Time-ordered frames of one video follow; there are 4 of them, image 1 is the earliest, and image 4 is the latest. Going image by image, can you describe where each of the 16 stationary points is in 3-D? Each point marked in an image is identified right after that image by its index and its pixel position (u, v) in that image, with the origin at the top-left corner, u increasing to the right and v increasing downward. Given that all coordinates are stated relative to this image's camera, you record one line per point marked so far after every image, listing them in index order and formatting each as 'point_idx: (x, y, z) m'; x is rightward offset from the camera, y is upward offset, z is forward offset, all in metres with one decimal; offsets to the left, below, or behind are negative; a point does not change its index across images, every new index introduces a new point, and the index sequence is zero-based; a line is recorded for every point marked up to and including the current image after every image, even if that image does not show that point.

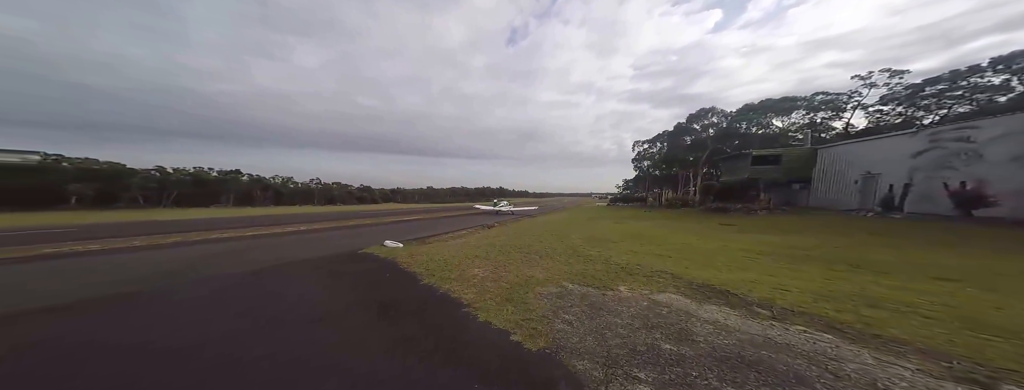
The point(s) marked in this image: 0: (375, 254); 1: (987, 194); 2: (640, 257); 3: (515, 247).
0: (-4.9, -2.1, +9.4) m
1: (+26.4, +0.1, +15.1) m
2: (+4.2, -2.1, +8.7) m
3: (0.0, -2.1, +10.6) m
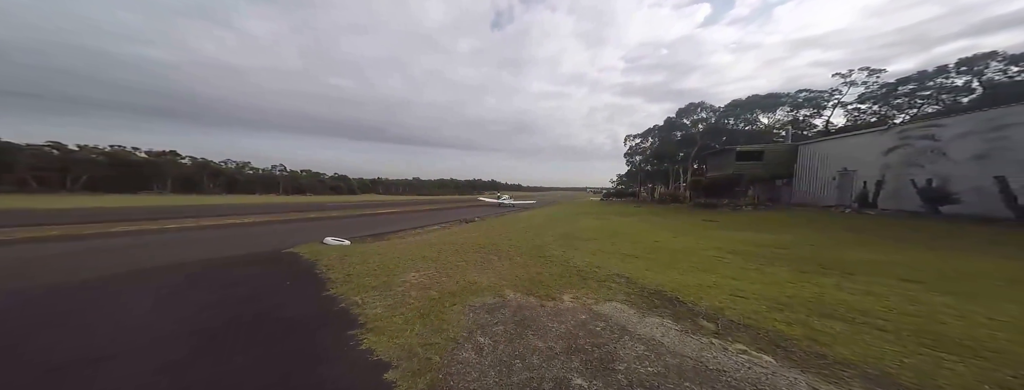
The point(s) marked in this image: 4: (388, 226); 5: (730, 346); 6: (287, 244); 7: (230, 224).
0: (-6.3, -1.9, +8.6) m
1: (+24.8, +0.2, +15.2) m
2: (+2.8, -1.9, +8.3) m
3: (-1.4, -1.9, +10.0) m
4: (-8.4, -2.1, +18.3) m
5: (+2.7, -1.8, +3.3) m
6: (-9.3, -2.0, +11.1) m
7: (-18.0, -1.8, +17.2) m
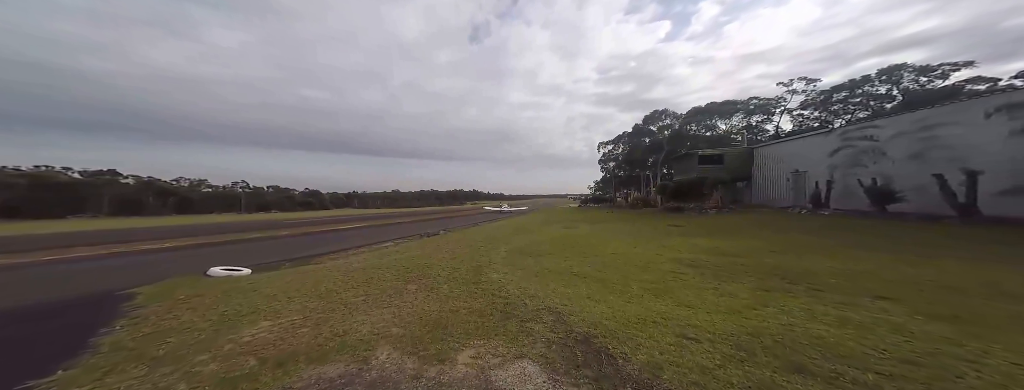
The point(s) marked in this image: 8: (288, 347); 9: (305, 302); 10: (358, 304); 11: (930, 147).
0: (-8.2, -2.4, +6.7) m
1: (+22.3, +0.3, +15.6) m
2: (+0.9, -2.2, +7.0) m
3: (-3.4, -2.4, +8.4) m
4: (-11.0, -3.0, +16.2) m
5: (+1.1, -2.0, +2.0) m
6: (-11.3, -2.7, +8.9) m
7: (-20.4, -3.0, +14.4) m
8: (-2.6, -1.8, +3.1) m
9: (-4.1, -2.1, +5.2) m
10: (-3.0, -2.1, +5.2) m
11: (+22.2, +2.5, +14.2) m
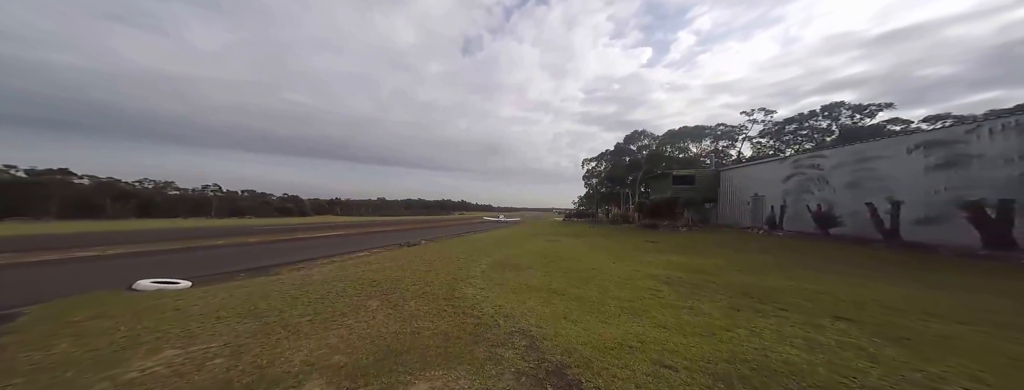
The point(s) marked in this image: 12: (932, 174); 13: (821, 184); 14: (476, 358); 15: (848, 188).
0: (-8.8, -2.4, +5.6) m
1: (+20.9, -1.2, +17.0) m
2: (+0.2, -2.6, +6.6) m
3: (-4.2, -2.6, +7.7) m
4: (-12.4, -3.4, +14.8) m
5: (+0.8, -2.1, +1.7) m
6: (-12.2, -2.7, +7.5) m
7: (-21.7, -2.9, +12.2) m
8: (-3.0, -1.8, +2.5) m
9: (-4.7, -2.2, +4.4) m
10: (-3.5, -2.3, +4.5) m
11: (+21.0, +1.1, +15.7) m
12: (+20.6, +1.1, +13.1) m
13: (+21.0, +0.8, +18.0) m
14: (-0.5, -2.3, +3.9) m
15: (+21.0, +0.5, +16.4) m
